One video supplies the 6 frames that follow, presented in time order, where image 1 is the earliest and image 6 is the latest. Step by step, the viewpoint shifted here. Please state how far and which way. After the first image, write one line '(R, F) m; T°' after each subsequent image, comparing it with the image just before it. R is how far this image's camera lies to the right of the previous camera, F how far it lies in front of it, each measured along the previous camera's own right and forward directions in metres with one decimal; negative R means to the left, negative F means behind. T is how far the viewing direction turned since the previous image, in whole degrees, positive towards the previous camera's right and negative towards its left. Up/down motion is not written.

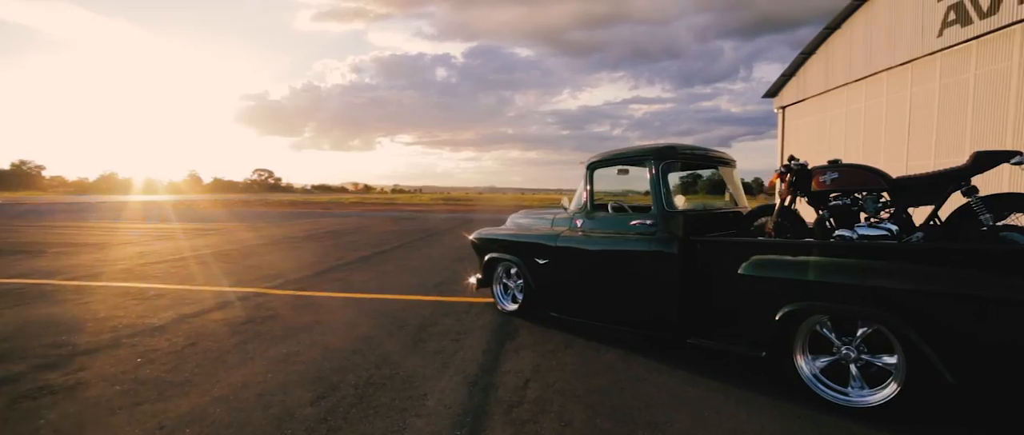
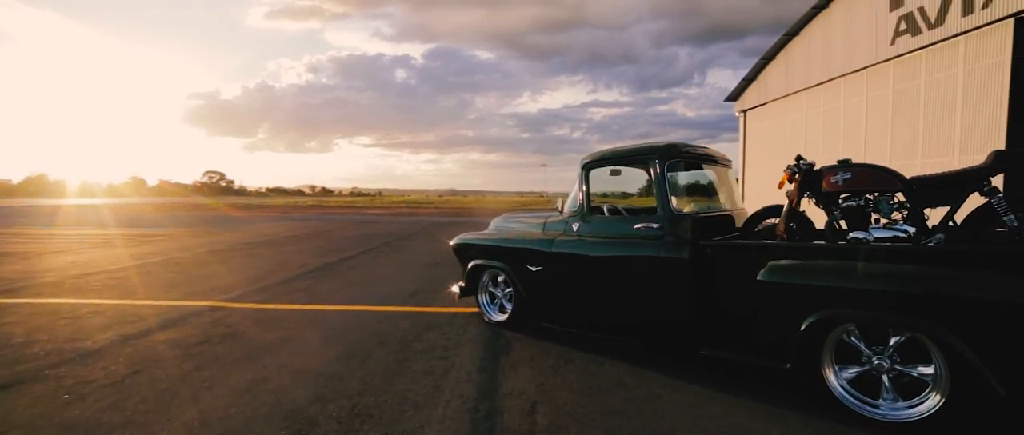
(-0.3, +0.4) m; +5°
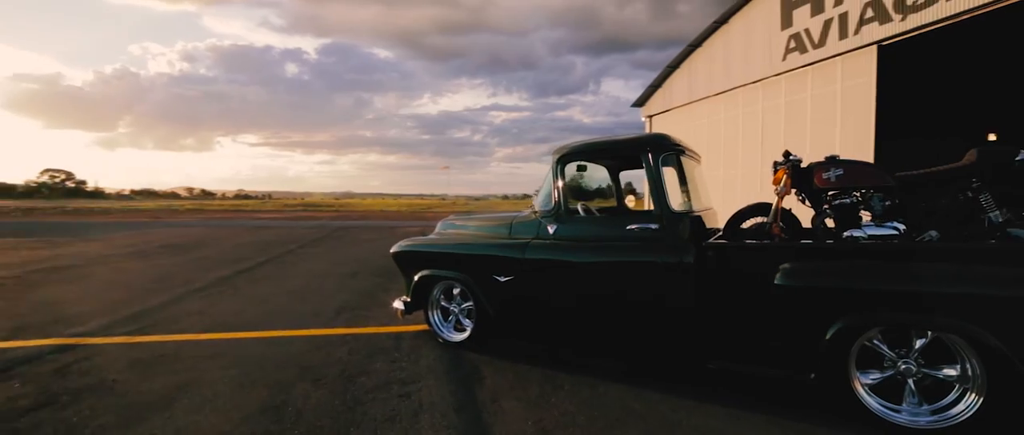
(-0.5, +0.8) m; +12°
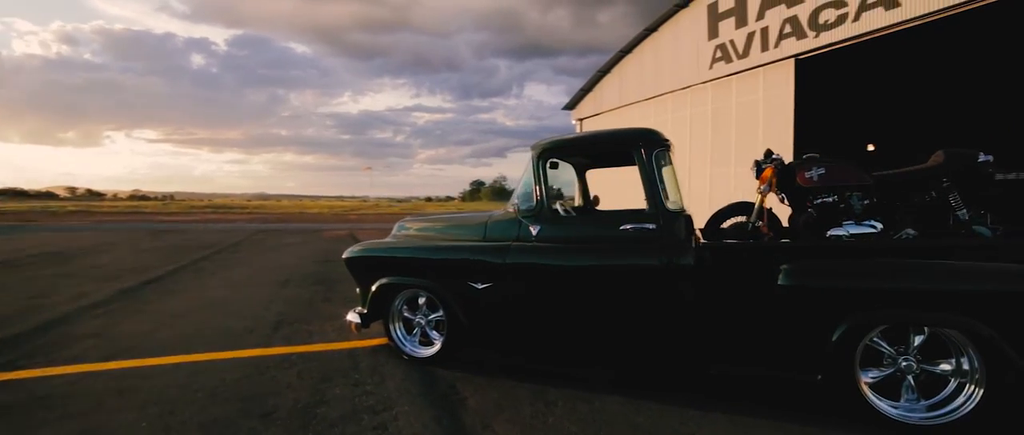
(-0.4, +0.4) m; +9°
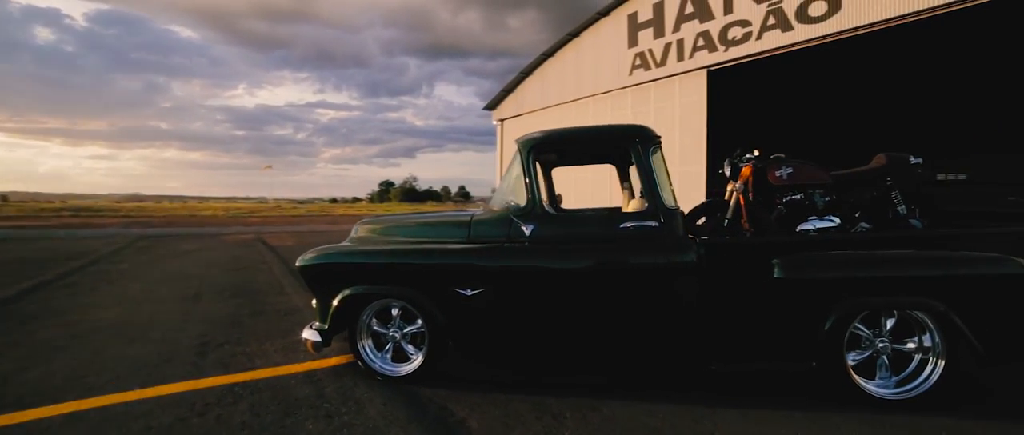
(-0.6, +0.3) m; +11°
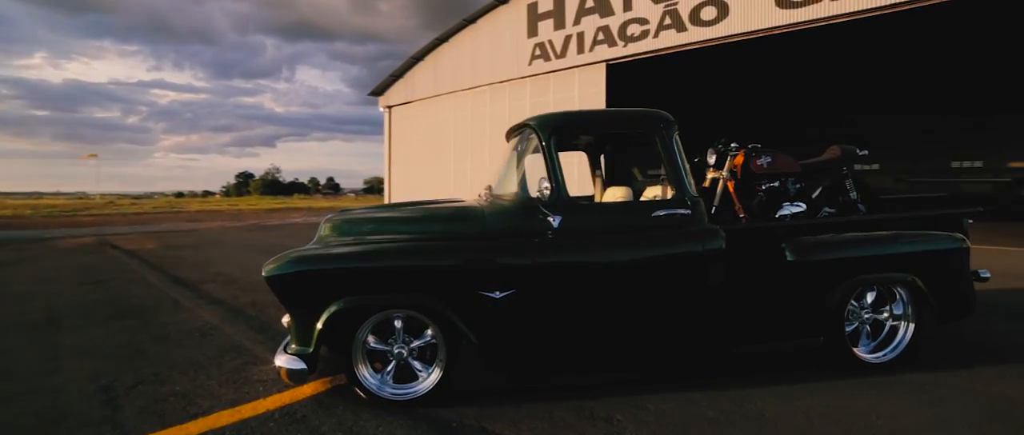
(-1.0, +0.5) m; +15°
